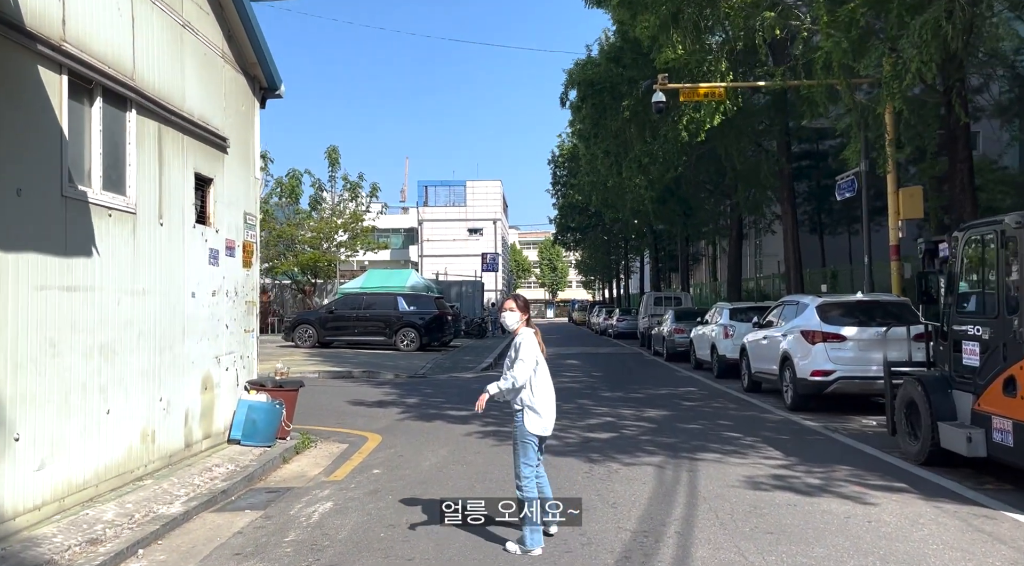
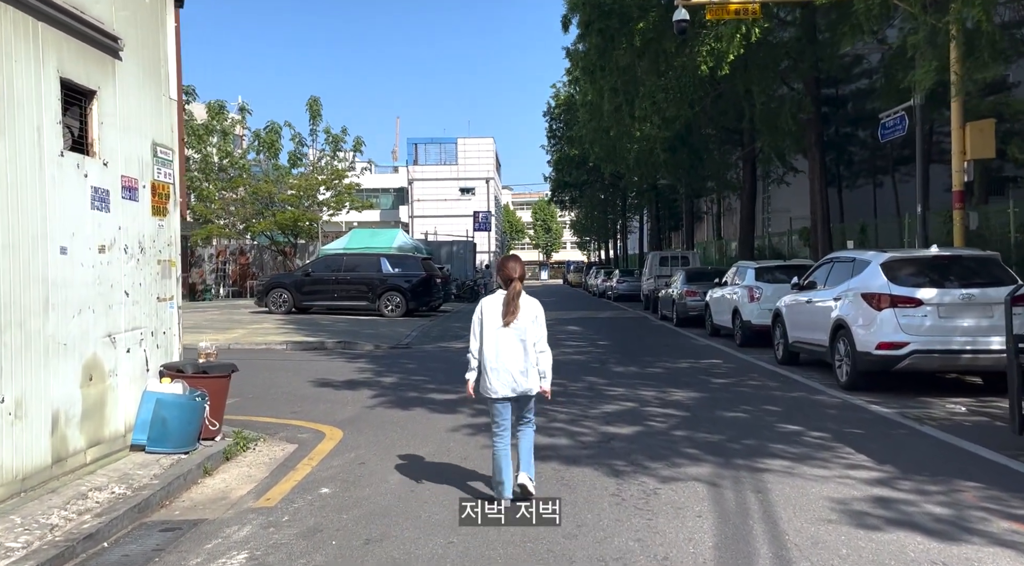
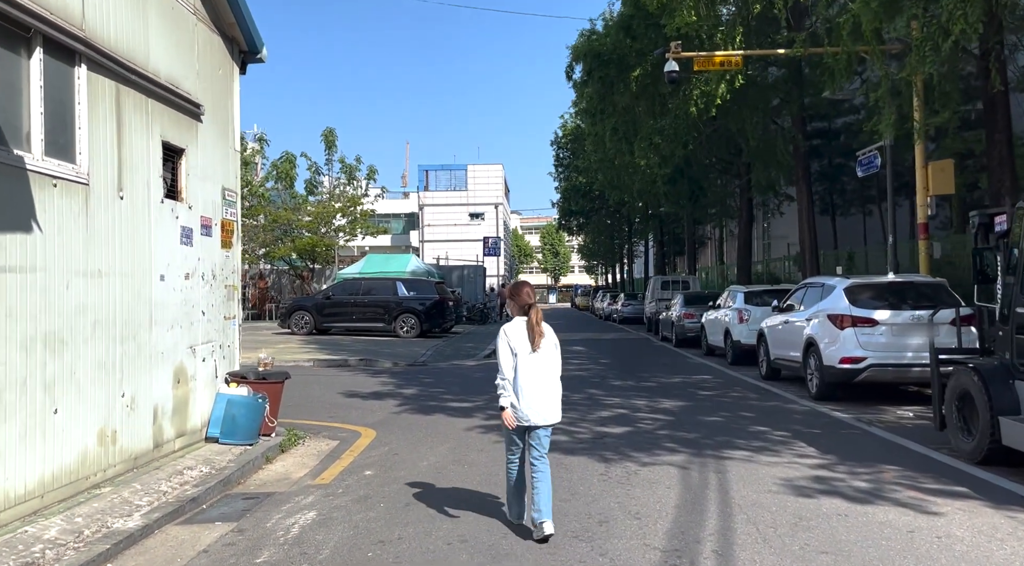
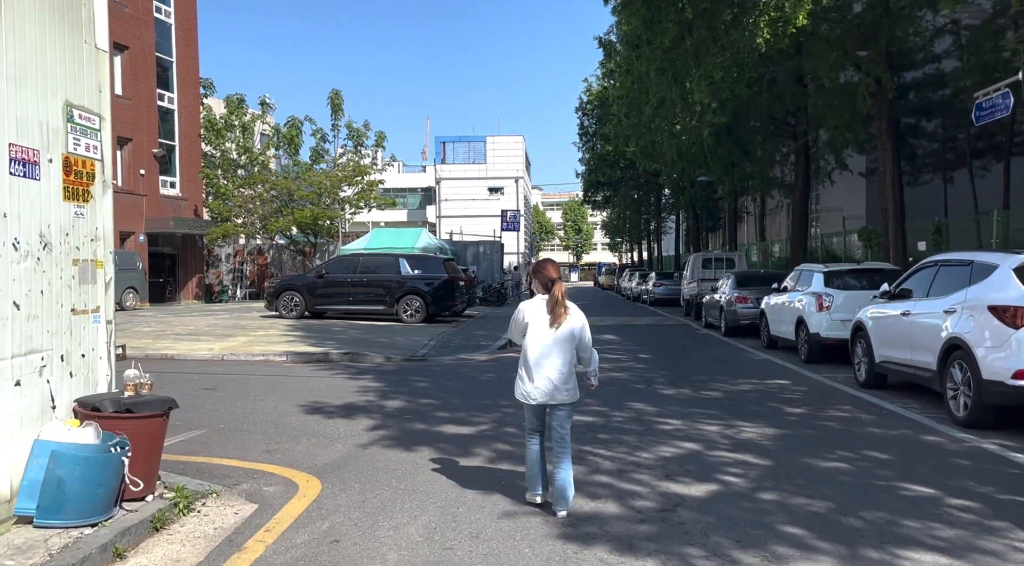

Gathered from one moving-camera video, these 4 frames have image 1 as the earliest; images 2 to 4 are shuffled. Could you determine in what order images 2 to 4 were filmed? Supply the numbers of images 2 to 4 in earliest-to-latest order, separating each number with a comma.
3, 2, 4
